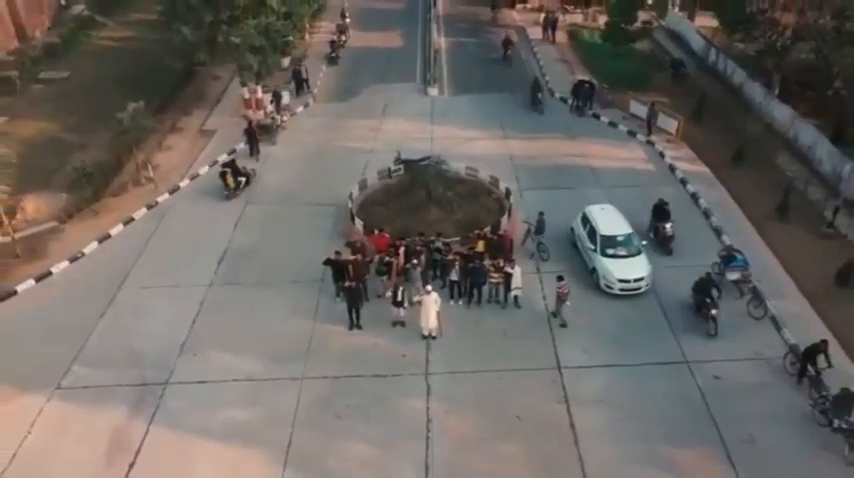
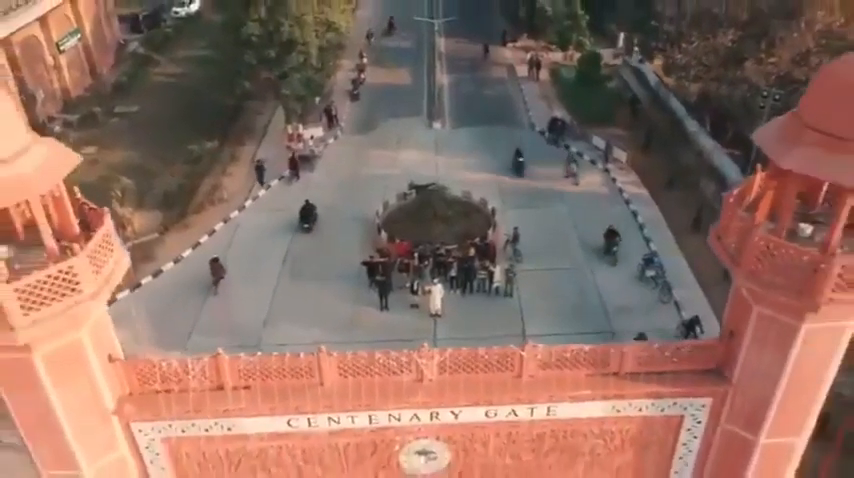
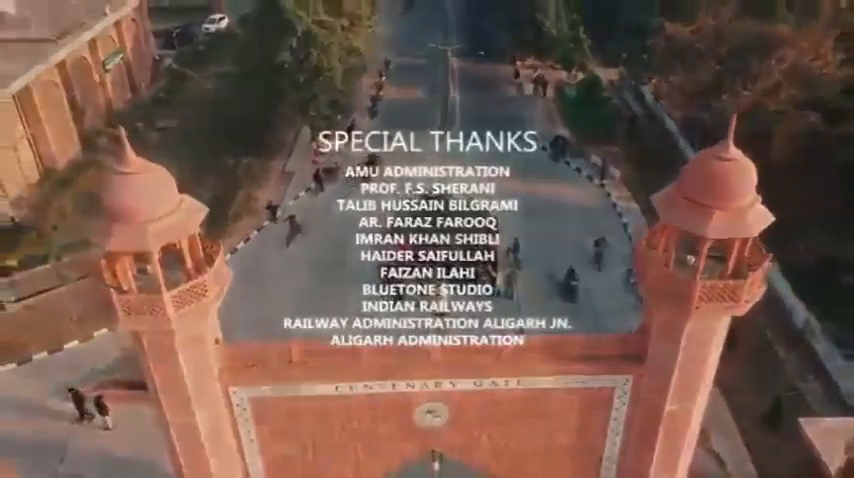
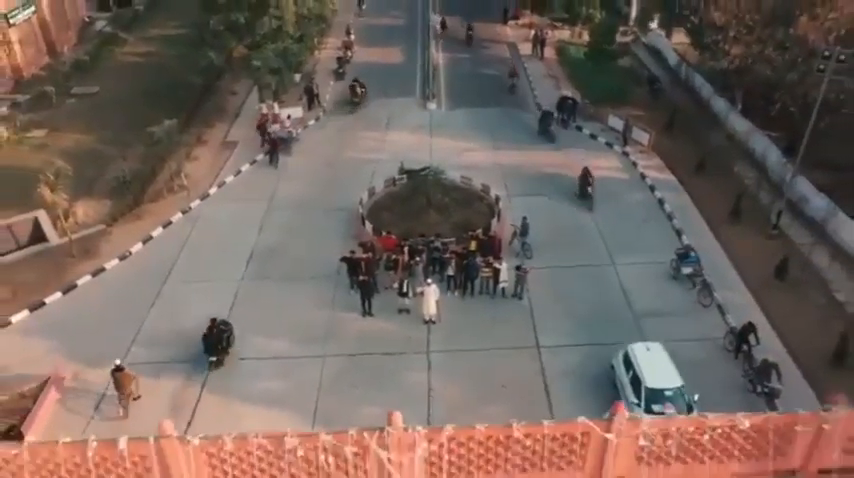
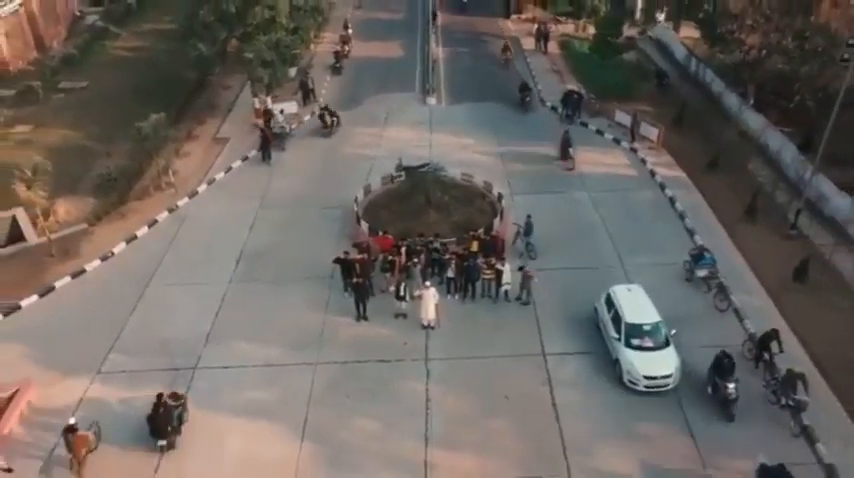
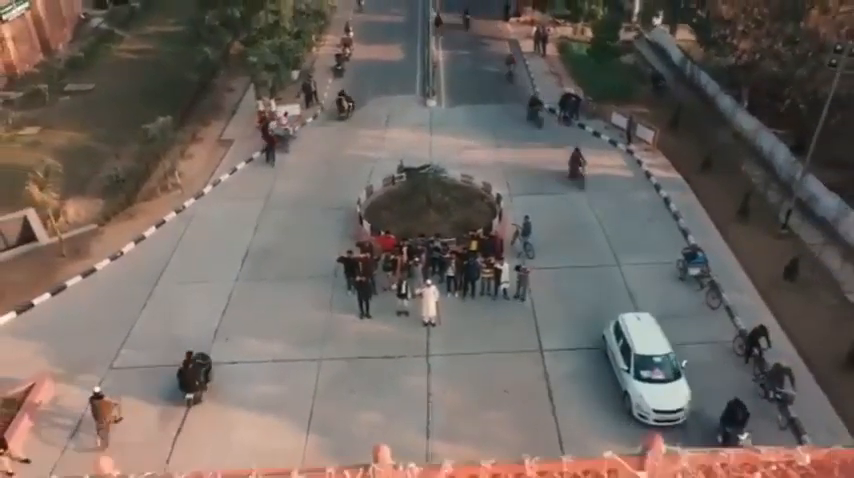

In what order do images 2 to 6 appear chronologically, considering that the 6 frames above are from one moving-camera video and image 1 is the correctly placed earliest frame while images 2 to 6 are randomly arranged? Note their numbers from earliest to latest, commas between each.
5, 6, 4, 2, 3
